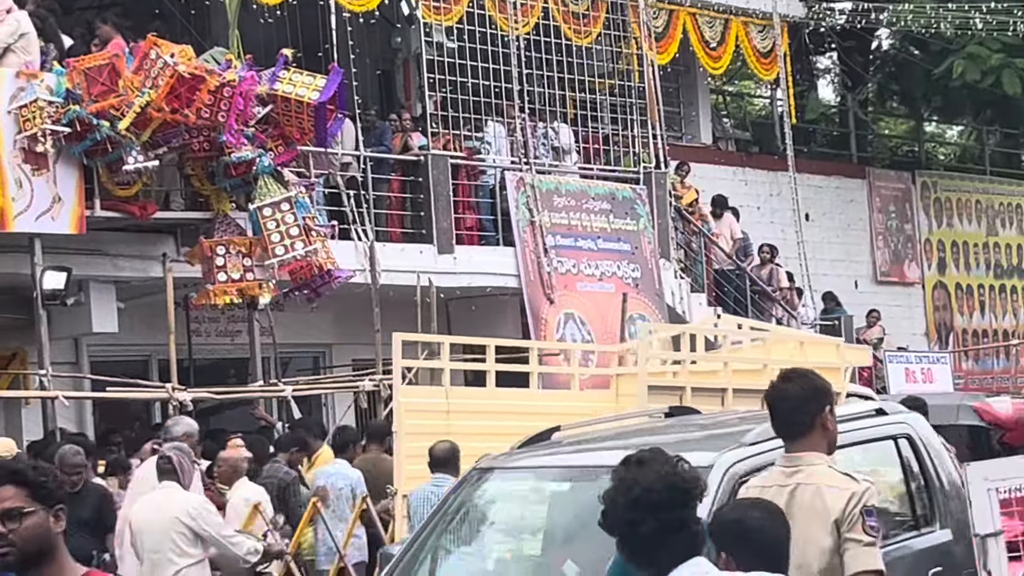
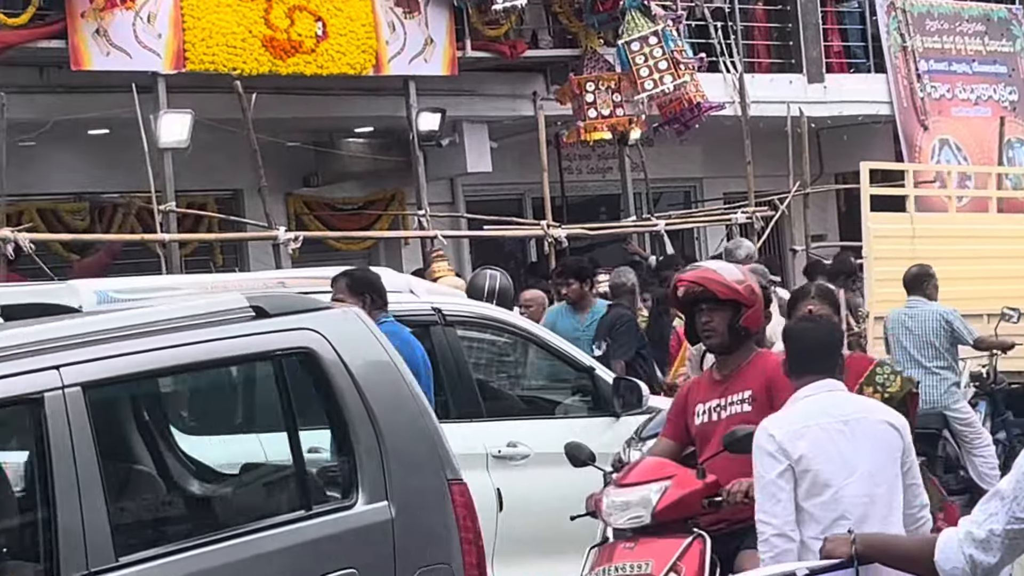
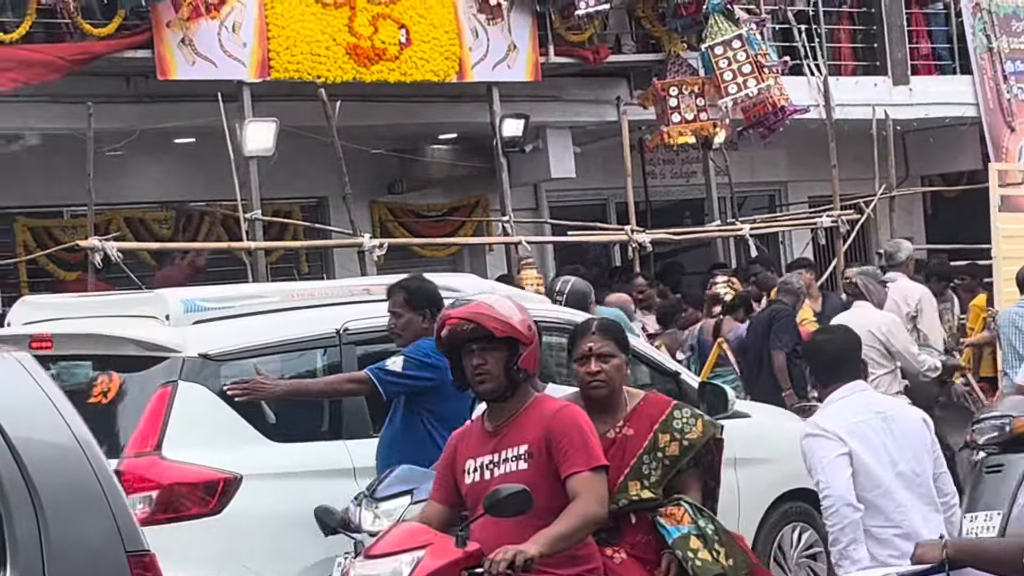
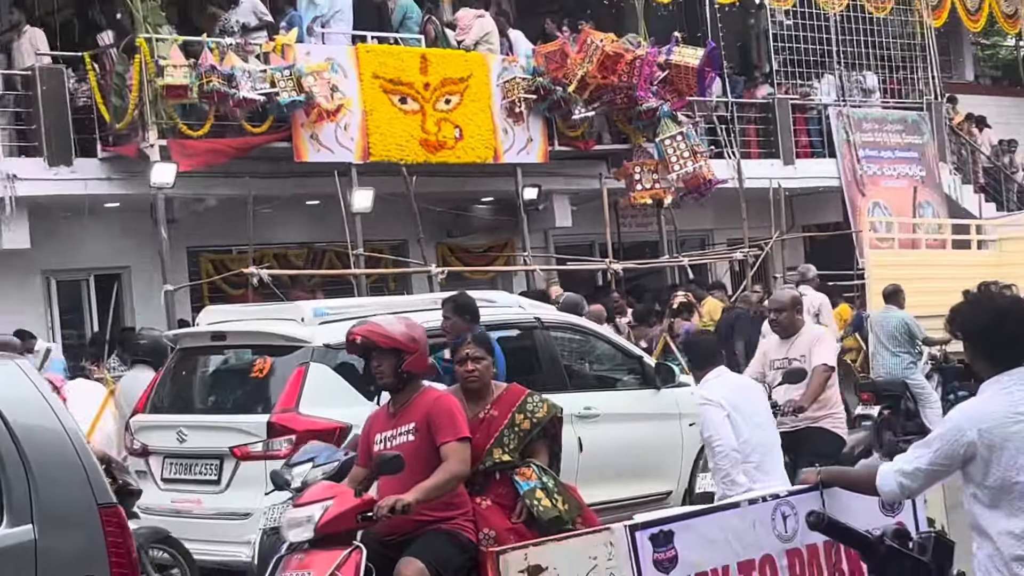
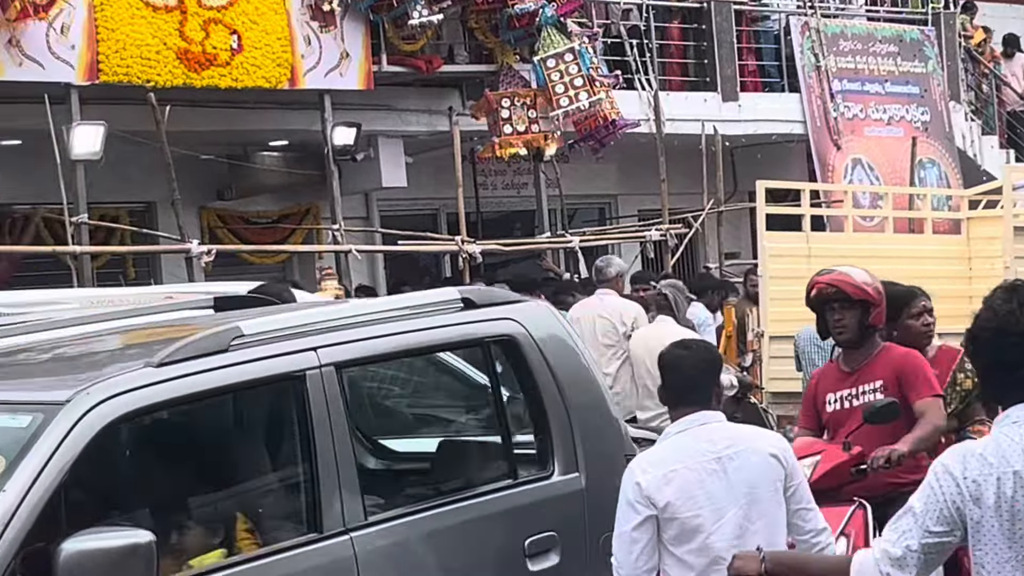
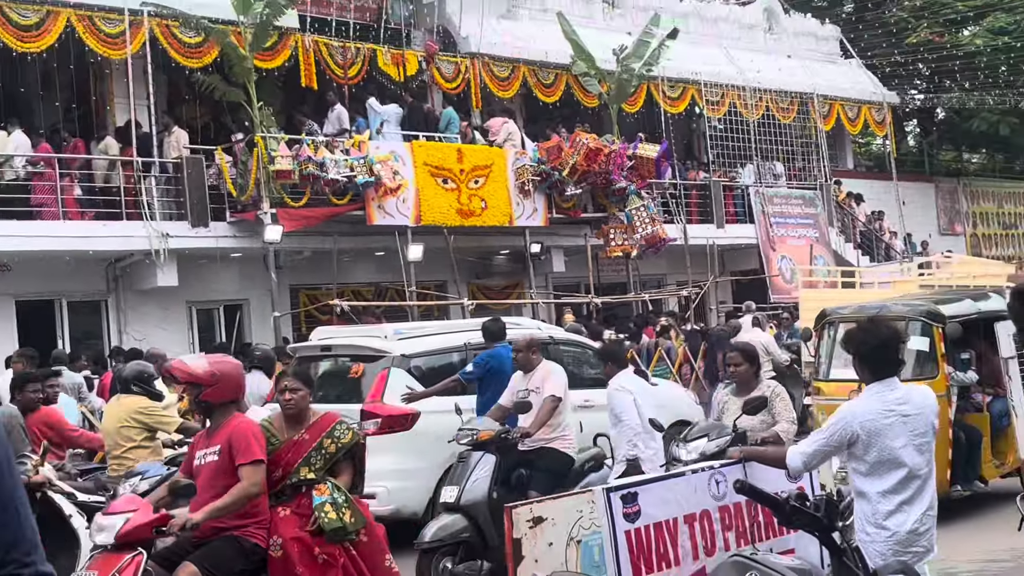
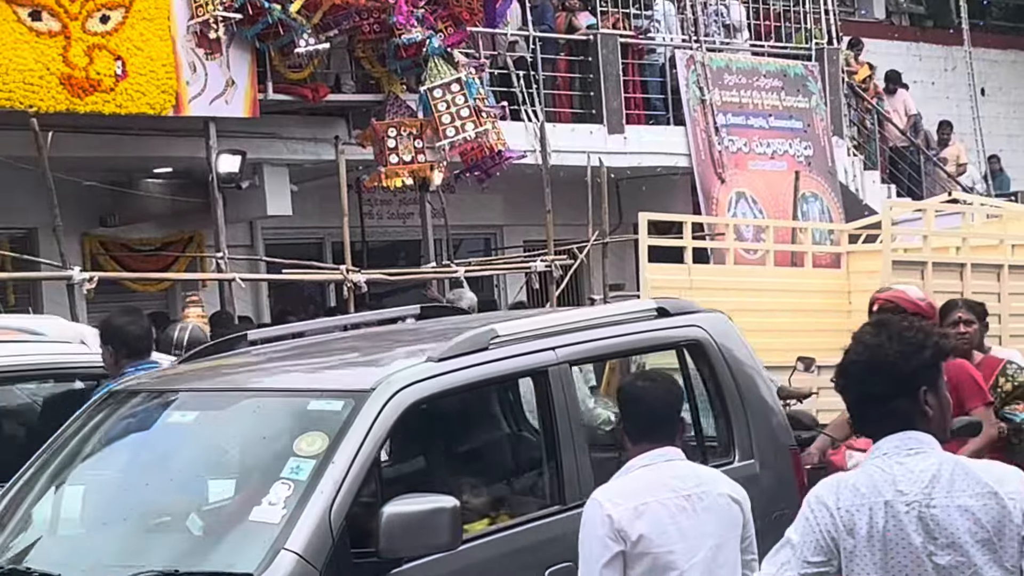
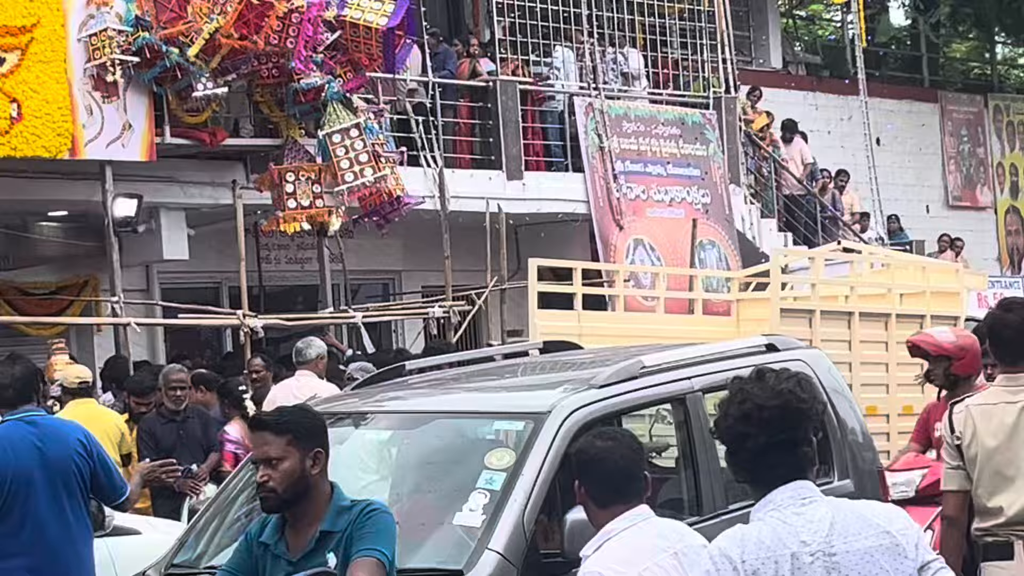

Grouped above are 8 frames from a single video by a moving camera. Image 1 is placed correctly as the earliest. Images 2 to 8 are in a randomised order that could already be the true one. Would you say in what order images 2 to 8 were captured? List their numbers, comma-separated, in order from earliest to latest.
8, 7, 5, 2, 3, 4, 6
